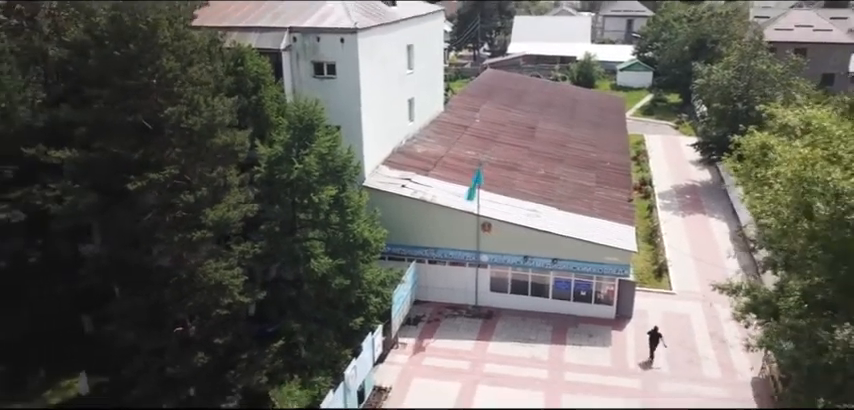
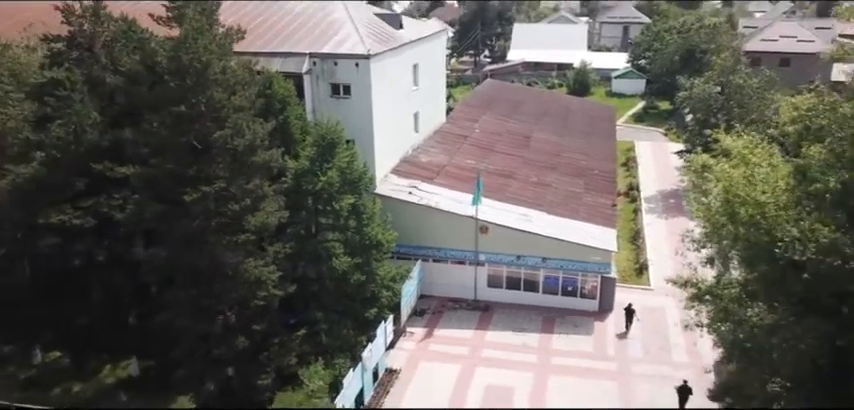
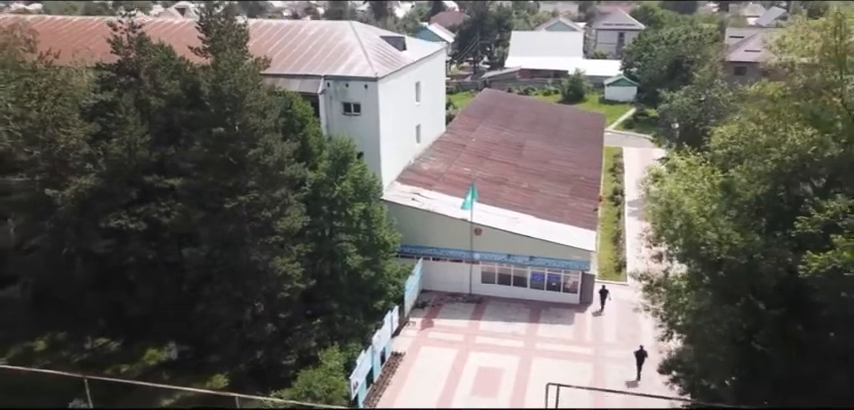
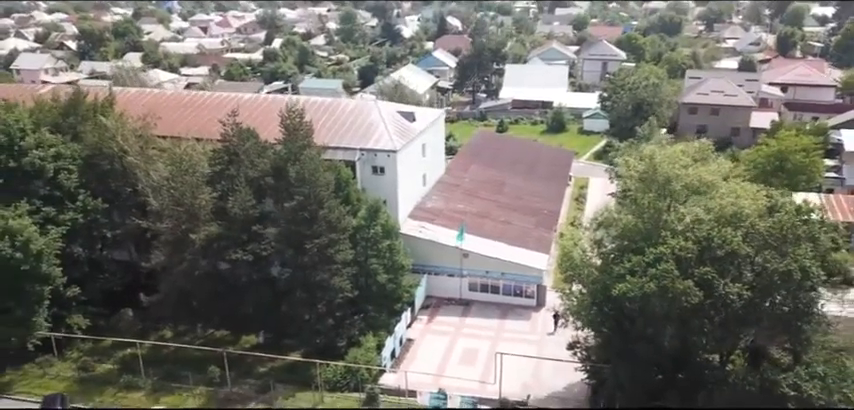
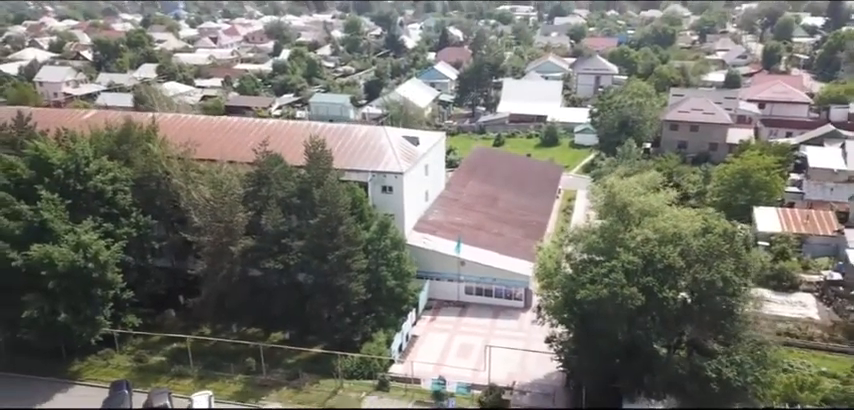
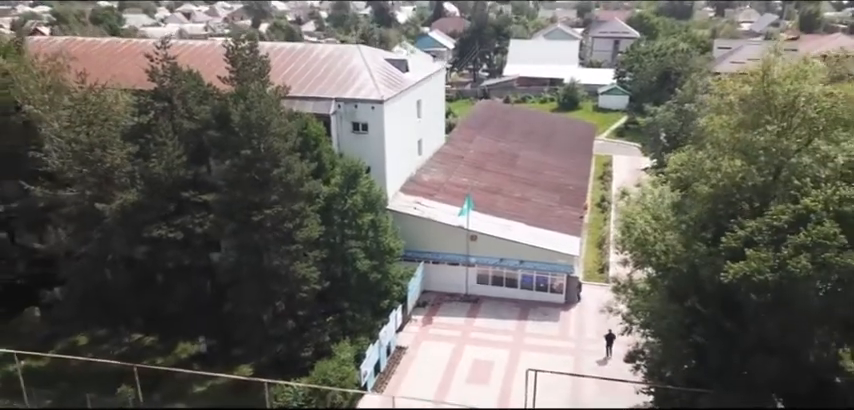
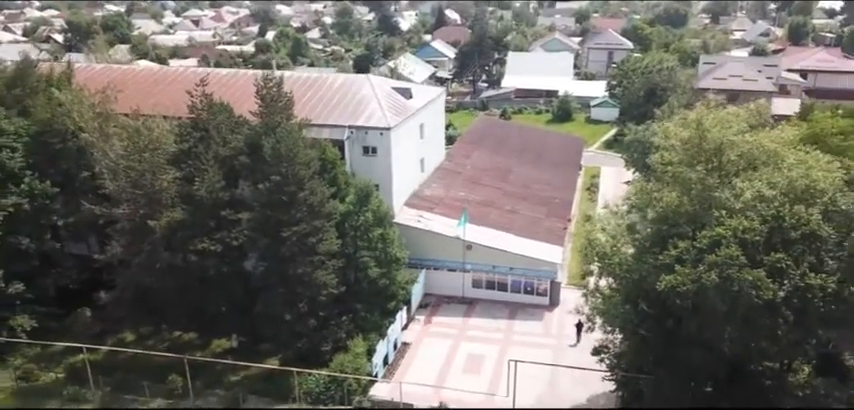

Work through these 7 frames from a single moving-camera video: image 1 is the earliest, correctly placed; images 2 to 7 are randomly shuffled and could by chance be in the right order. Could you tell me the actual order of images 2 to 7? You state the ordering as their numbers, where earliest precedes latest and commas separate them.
2, 3, 6, 7, 4, 5
